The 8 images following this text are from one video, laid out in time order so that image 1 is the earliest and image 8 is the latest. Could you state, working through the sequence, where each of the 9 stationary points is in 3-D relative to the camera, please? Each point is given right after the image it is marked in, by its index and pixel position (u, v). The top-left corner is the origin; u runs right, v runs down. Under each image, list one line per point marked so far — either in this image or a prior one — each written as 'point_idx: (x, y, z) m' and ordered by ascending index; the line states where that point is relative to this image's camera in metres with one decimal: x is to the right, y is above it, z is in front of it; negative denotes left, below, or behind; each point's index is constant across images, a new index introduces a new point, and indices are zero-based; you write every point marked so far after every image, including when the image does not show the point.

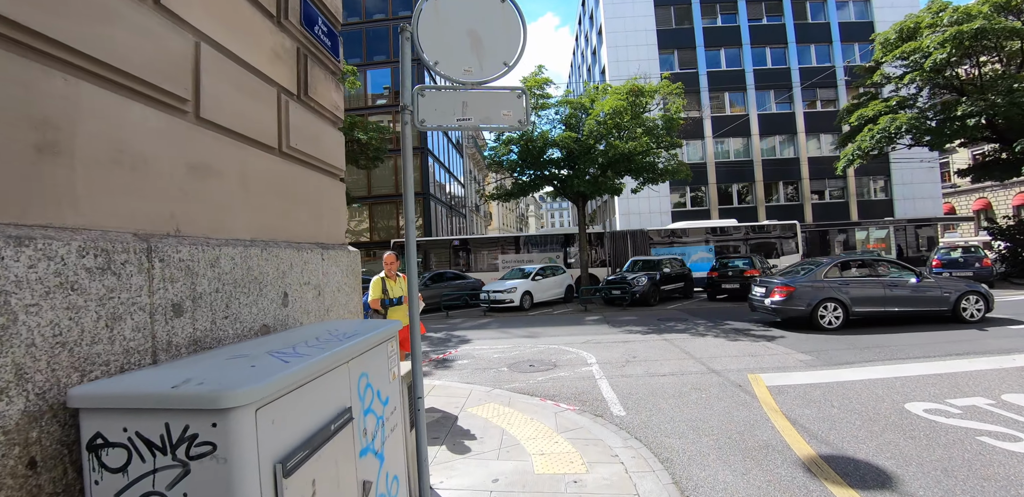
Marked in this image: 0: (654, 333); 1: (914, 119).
0: (+3.2, -1.9, +9.6) m
1: (+16.6, +5.4, +17.3) m
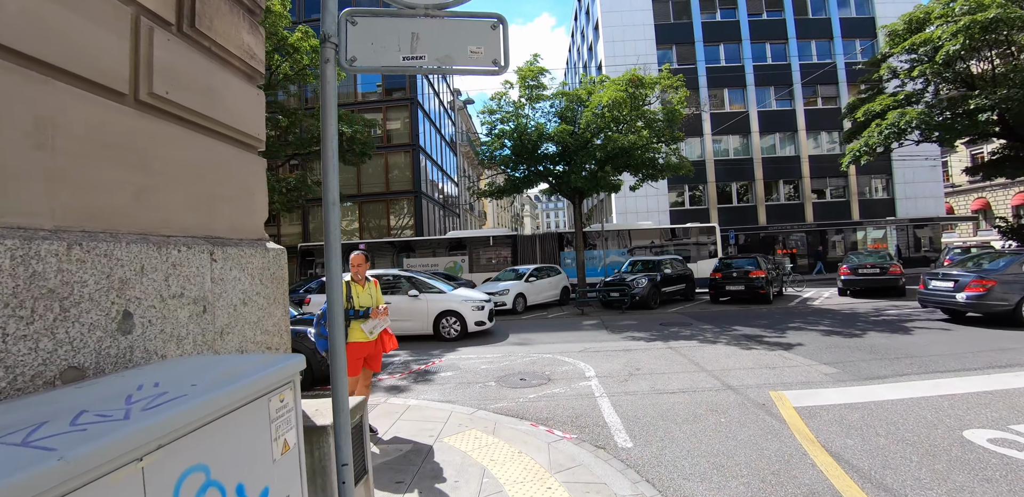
0: (+3.0, -1.9, +8.8) m
1: (+16.3, +5.4, +16.7) m
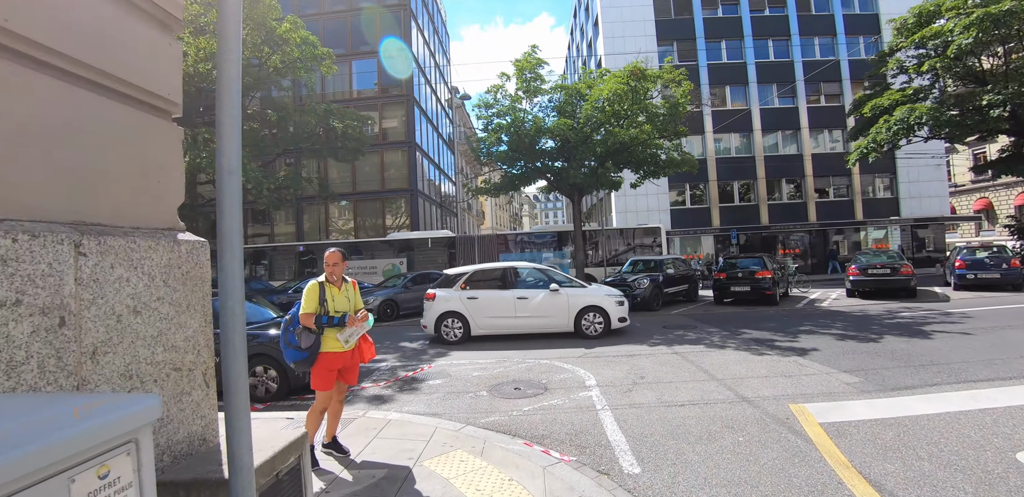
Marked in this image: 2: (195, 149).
0: (+3.0, -1.9, +8.3) m
1: (+16.2, +5.4, +16.2) m
2: (-9.8, +3.1, +13.0) m
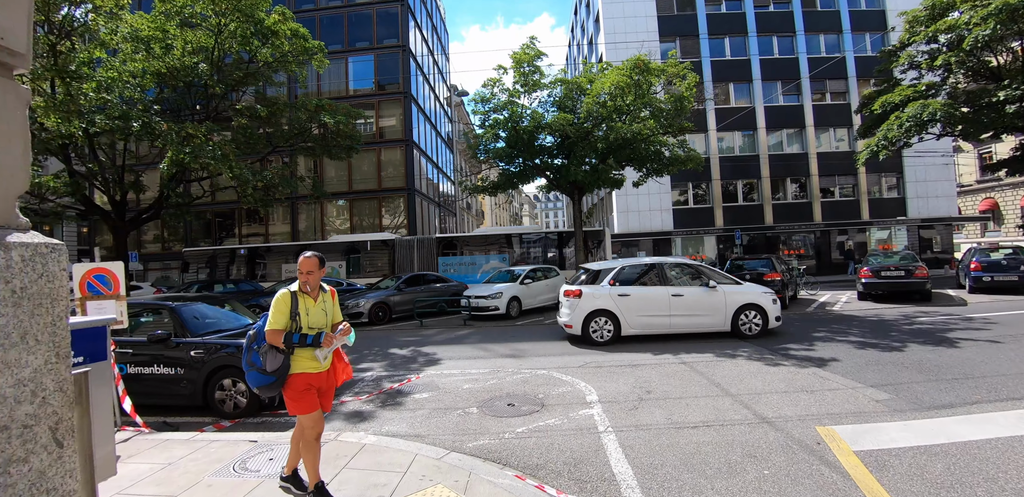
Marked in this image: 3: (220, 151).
0: (+2.9, -1.9, +7.7) m
1: (+16.1, +5.3, +15.6) m
2: (-9.8, +3.1, +12.5) m
3: (-9.1, +3.0, +13.3) m
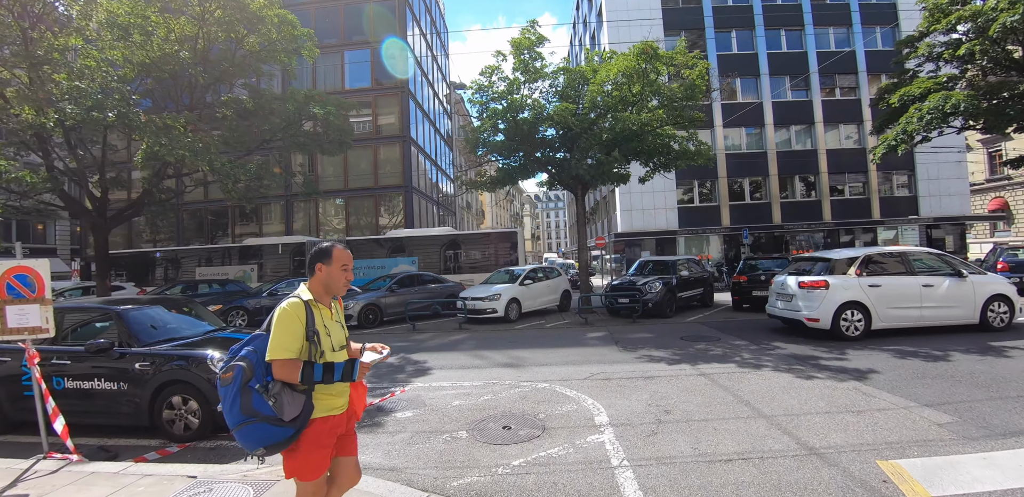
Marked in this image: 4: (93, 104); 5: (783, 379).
0: (+2.8, -1.9, +7.0) m
1: (+16.1, +5.4, +14.8) m
2: (-9.9, +3.1, +11.8) m
3: (-9.2, +3.1, +12.6) m
4: (-11.1, +3.8, +11.2) m
5: (+3.7, -1.8, +5.8) m
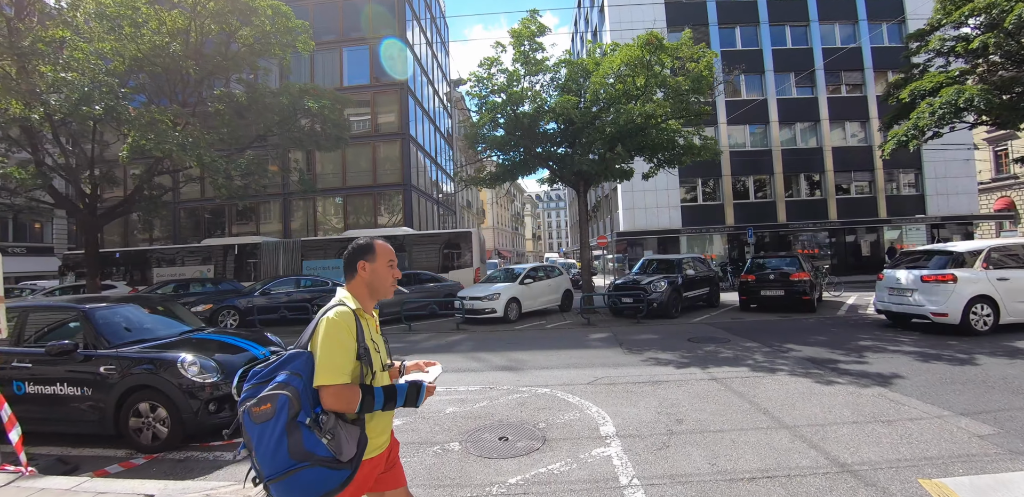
0: (+2.8, -1.8, +6.6) m
1: (+16.1, +5.4, +14.4) m
2: (-9.9, +3.2, +11.4) m
3: (-9.2, +3.1, +12.2) m
4: (-11.1, +3.9, +10.8) m
5: (+3.7, -1.7, +5.4) m
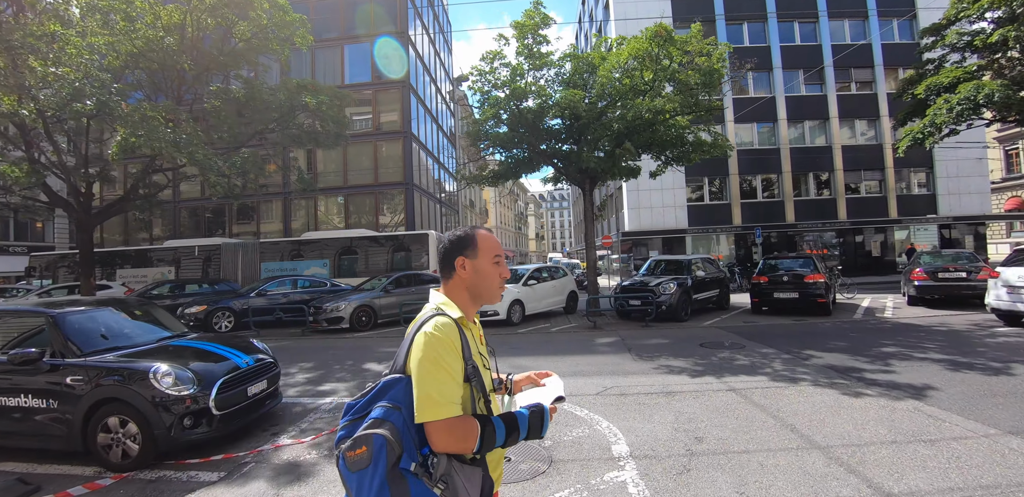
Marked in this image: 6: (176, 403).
0: (+2.9, -1.8, +6.2) m
1: (+16.3, +5.4, +13.9) m
2: (-9.8, +3.2, +11.1) m
3: (-9.1, +3.2, +11.9) m
4: (-11.0, +3.9, +10.5) m
5: (+3.8, -1.7, +5.0) m
6: (-3.0, -1.4, +3.8) m
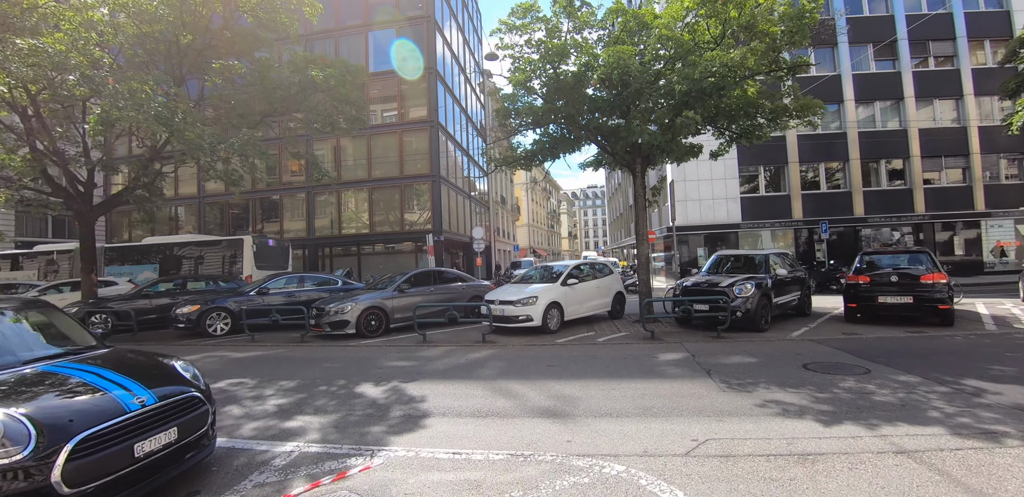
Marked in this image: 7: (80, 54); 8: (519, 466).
0: (+3.3, -1.6, +4.2) m
1: (+17.2, +5.5, +10.9) m
2: (-9.0, +3.4, +10.0) m
3: (-8.2, +3.3, +10.7) m
4: (-10.3, +4.1, +9.5) m
5: (+4.1, -1.6, +3.0) m
6: (-2.8, -1.2, +2.3) m
7: (-10.3, +4.6, +10.0) m
8: (+0.1, -1.7, +3.3) m
